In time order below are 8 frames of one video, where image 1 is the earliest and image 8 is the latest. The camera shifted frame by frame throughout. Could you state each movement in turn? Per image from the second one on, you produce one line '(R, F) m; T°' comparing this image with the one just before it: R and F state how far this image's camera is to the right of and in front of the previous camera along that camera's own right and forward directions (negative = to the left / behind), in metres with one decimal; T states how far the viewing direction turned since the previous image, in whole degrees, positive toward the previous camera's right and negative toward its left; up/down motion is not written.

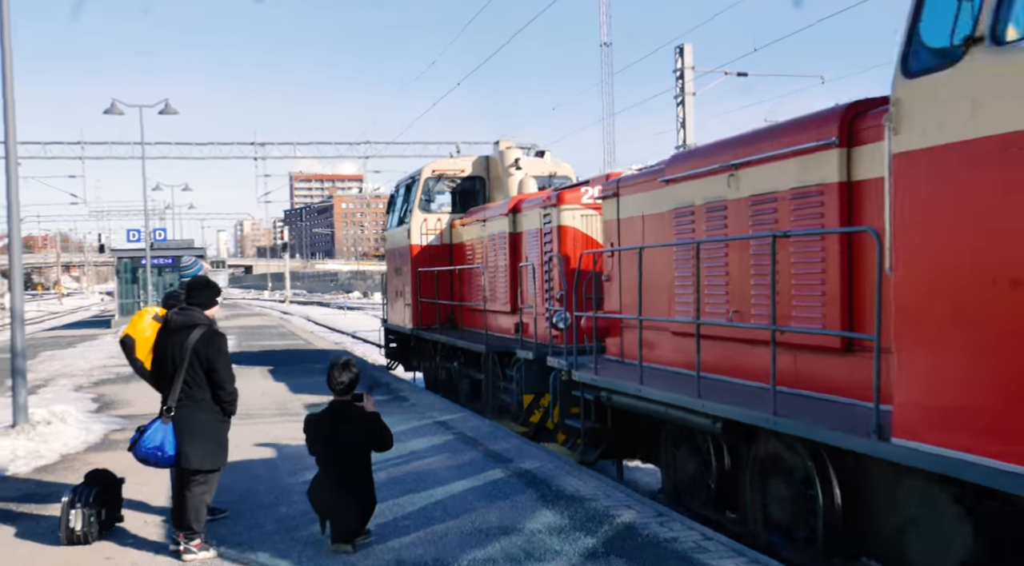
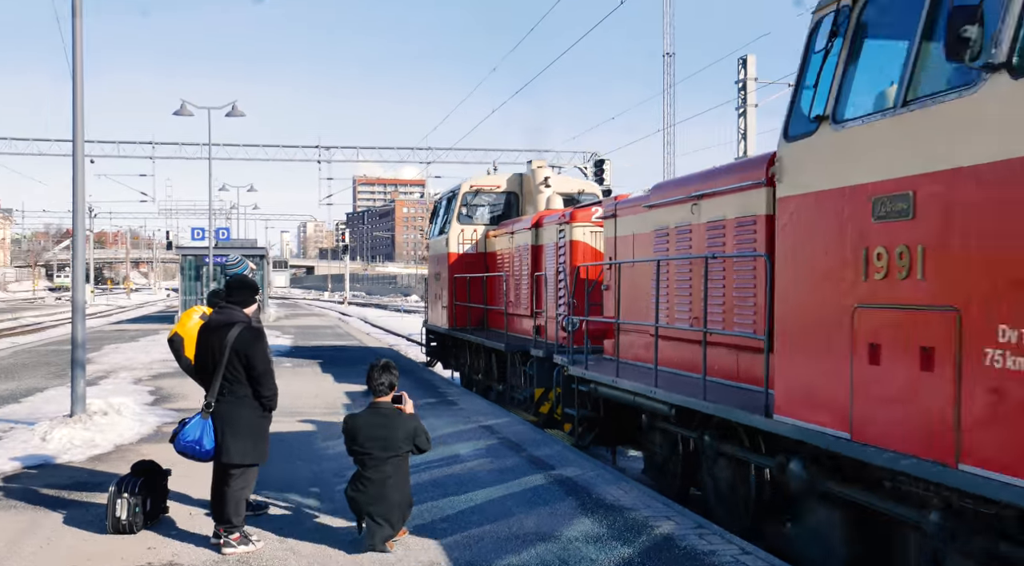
(+0.2, +0.1) m; -5°
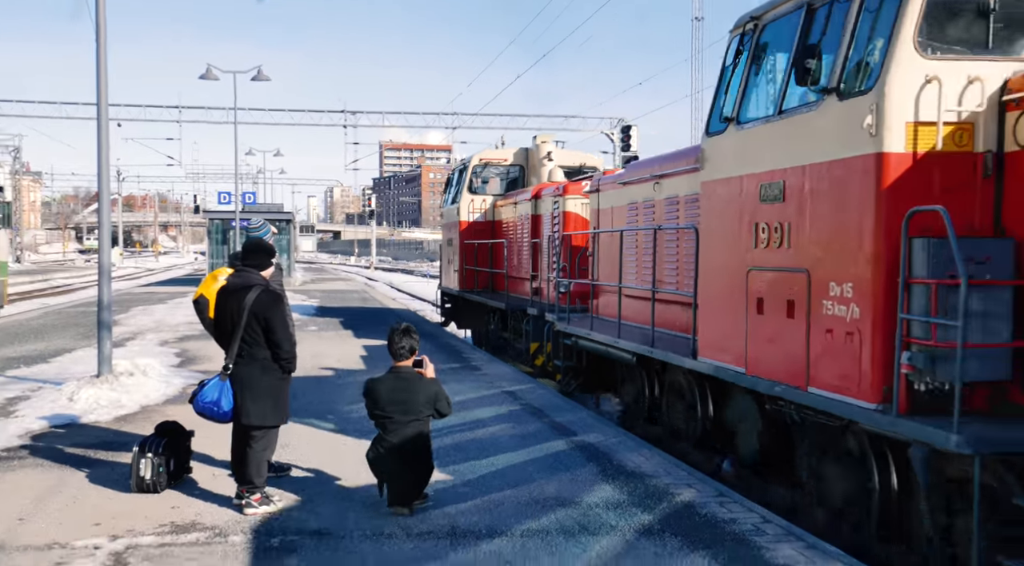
(+0.1, +0.1) m; -2°
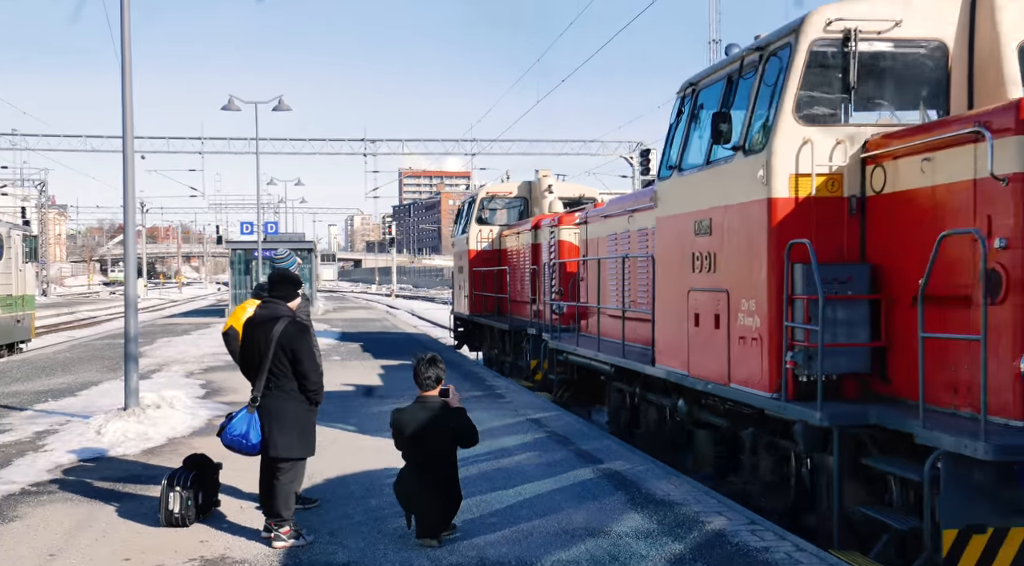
(-0.1, 0.0) m; -1°
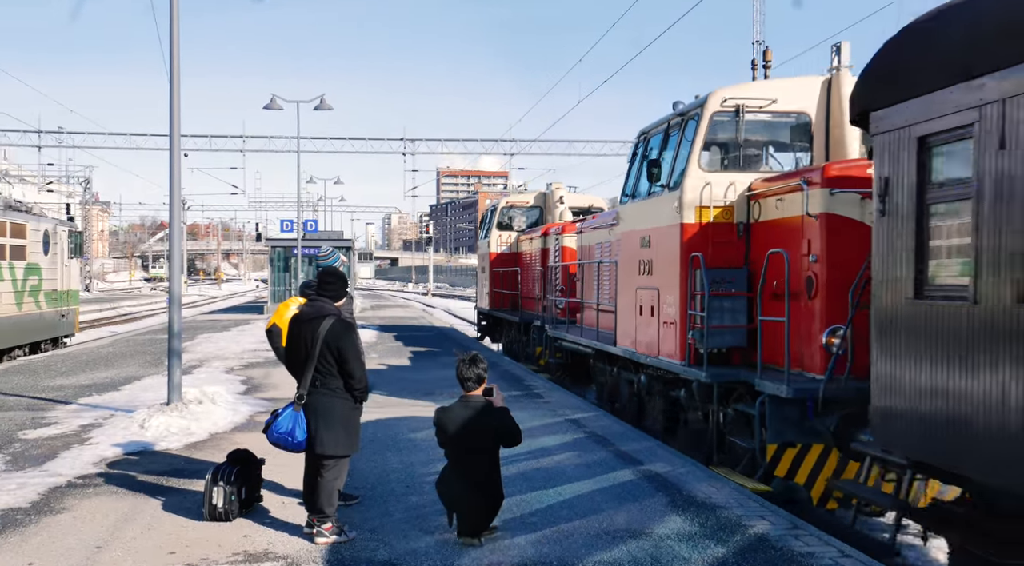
(-0.1, +0.1) m; -2°
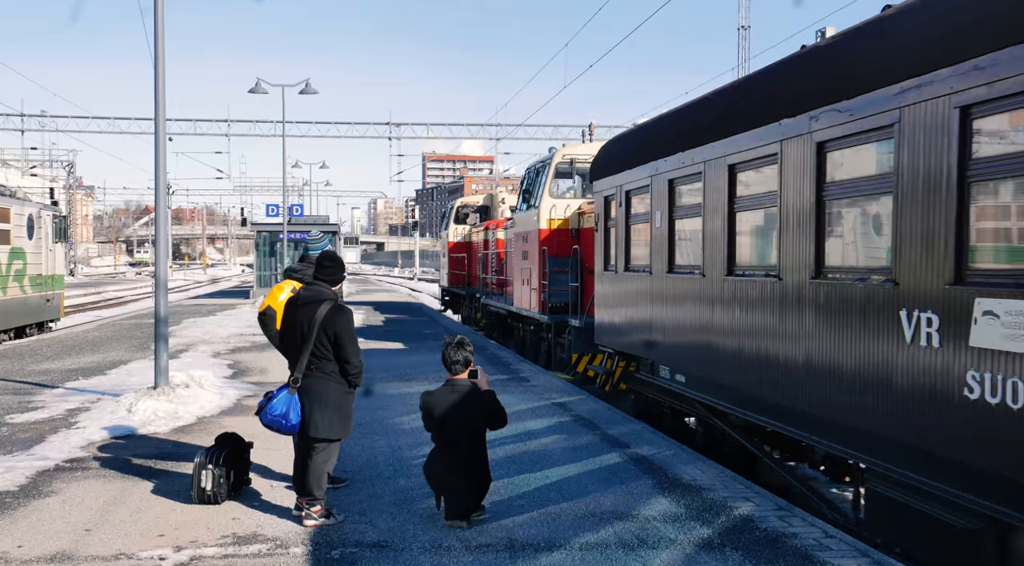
(0.0, 0.0) m; +1°
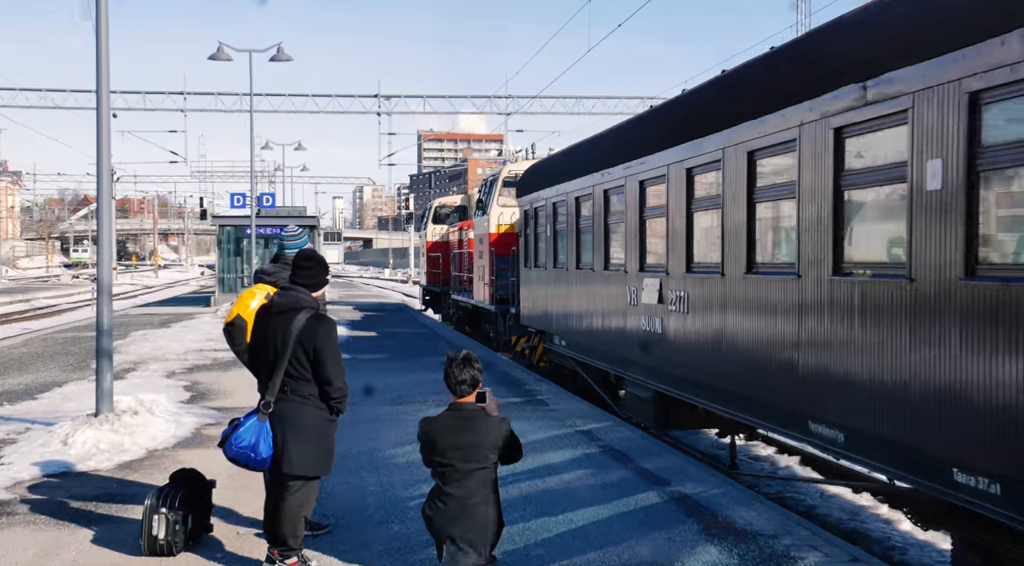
(-0.2, +1.3) m; +1°
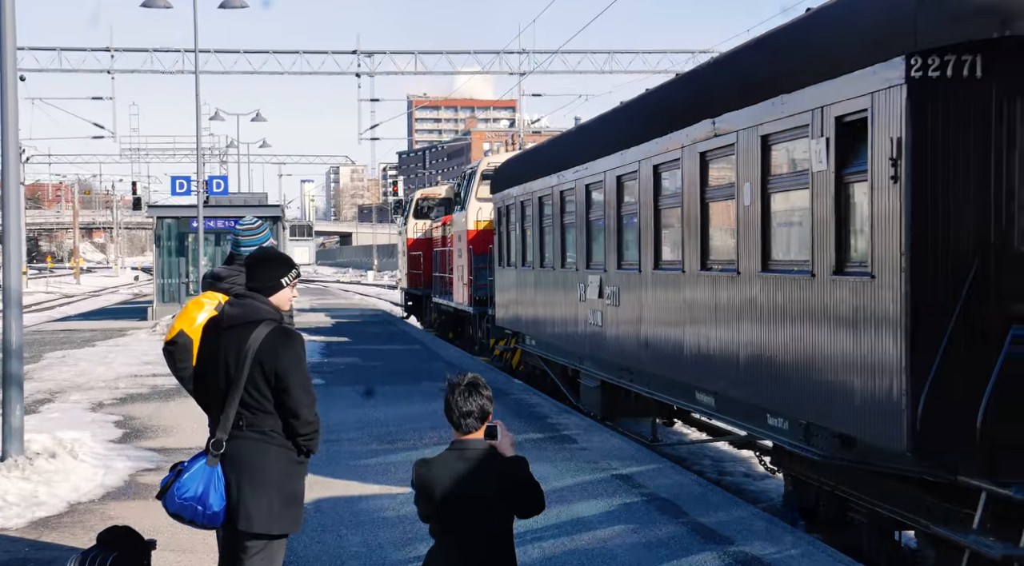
(-0.2, +1.3) m; +1°
